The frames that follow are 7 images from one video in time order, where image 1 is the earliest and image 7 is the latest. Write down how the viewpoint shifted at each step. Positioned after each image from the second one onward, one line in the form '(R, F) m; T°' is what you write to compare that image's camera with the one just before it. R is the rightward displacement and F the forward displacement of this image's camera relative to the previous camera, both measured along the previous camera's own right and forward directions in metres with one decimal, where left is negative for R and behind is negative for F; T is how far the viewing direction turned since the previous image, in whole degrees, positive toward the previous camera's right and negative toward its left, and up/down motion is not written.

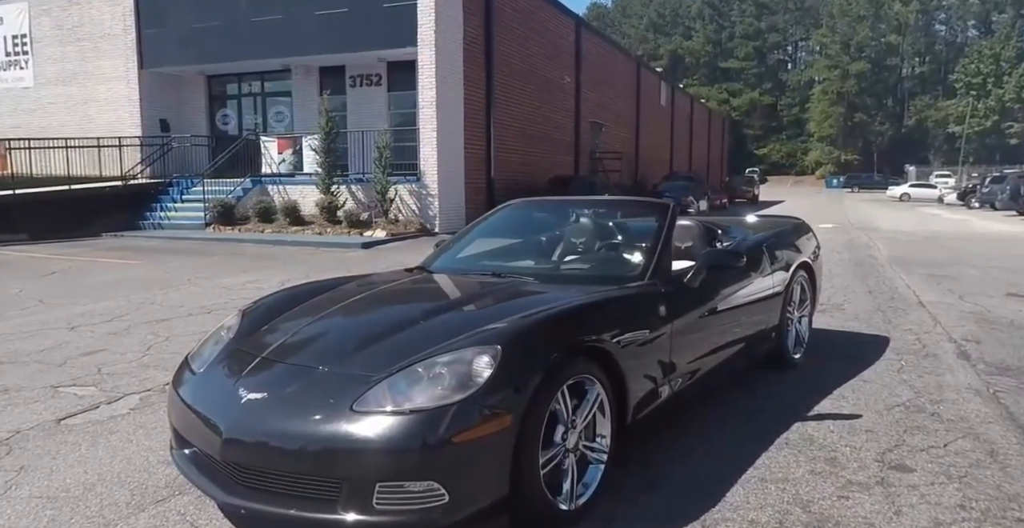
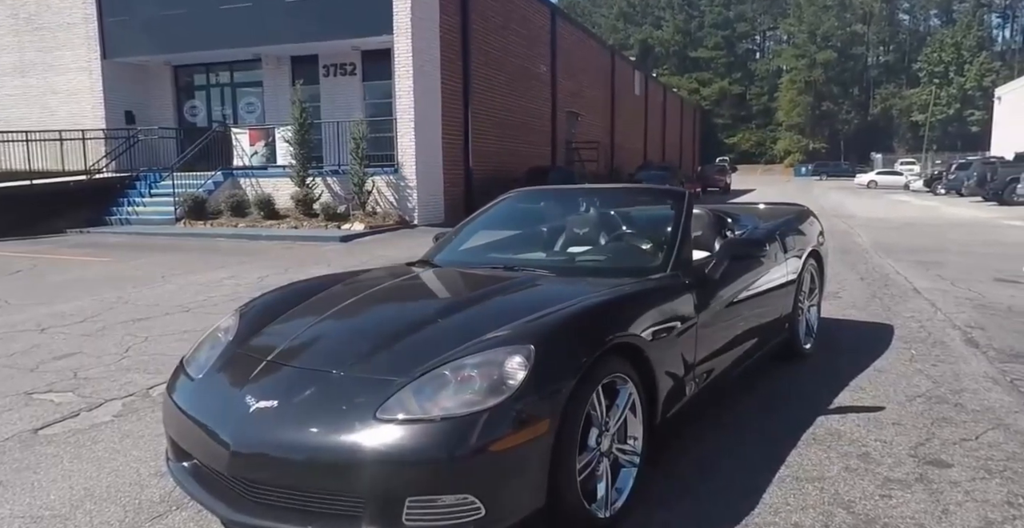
(-0.2, +0.2) m; +2°
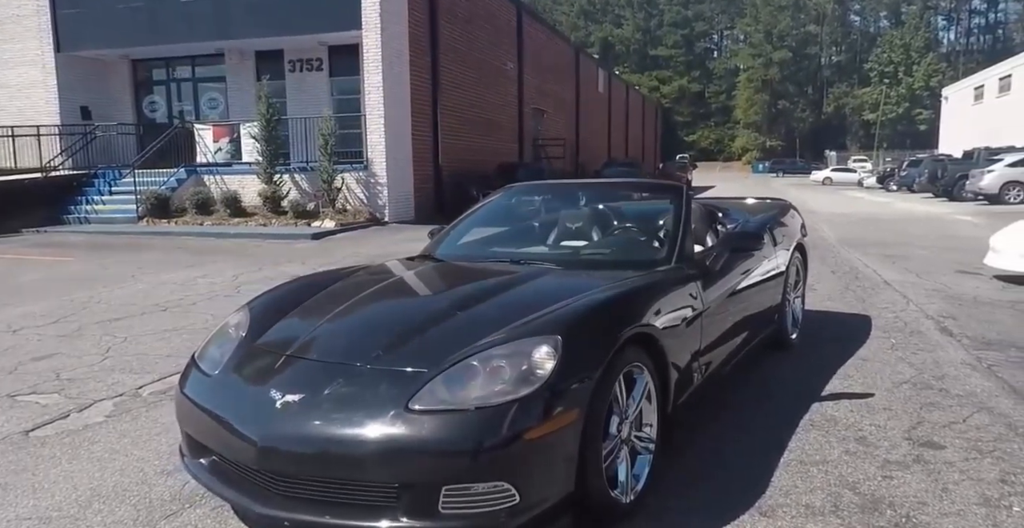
(-0.3, 0.0) m; +3°
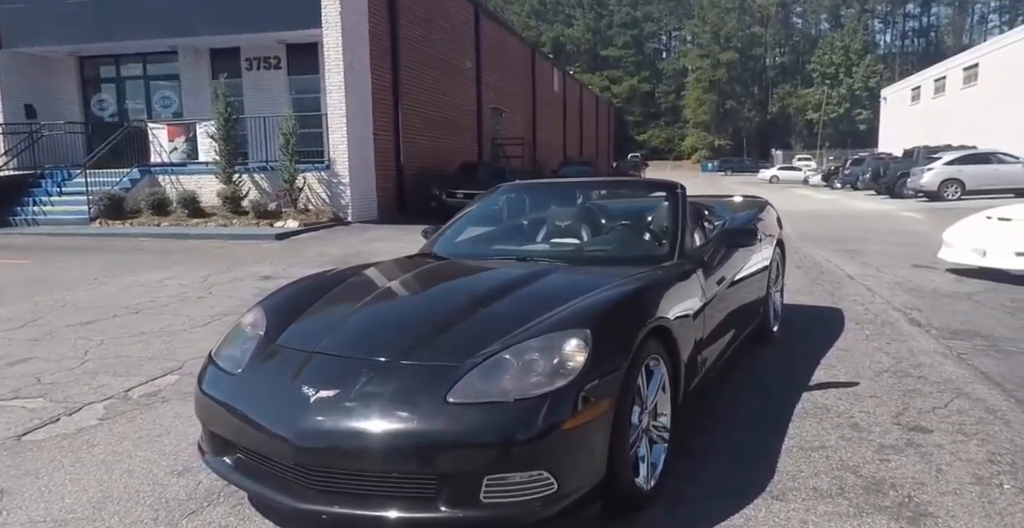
(-0.3, -0.1) m; +4°
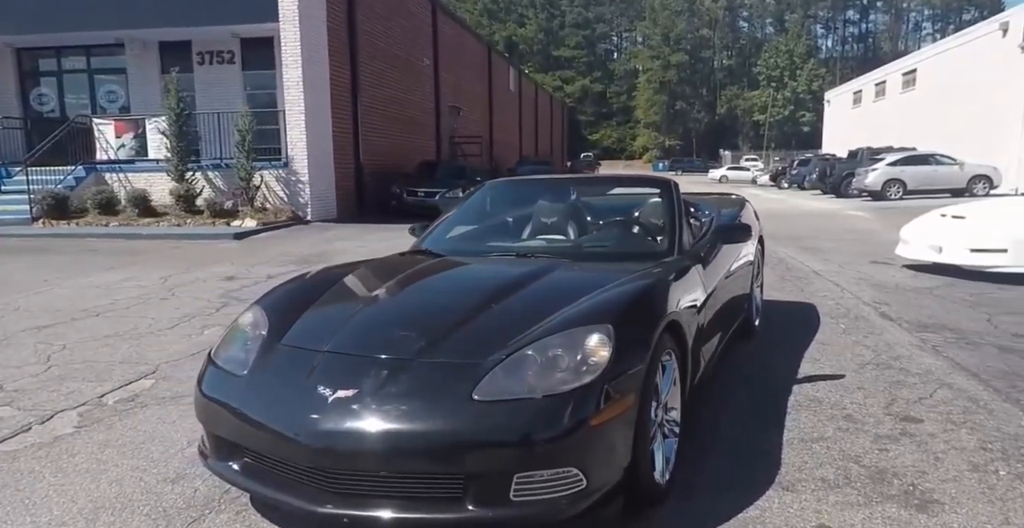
(-0.3, +0.1) m; +4°
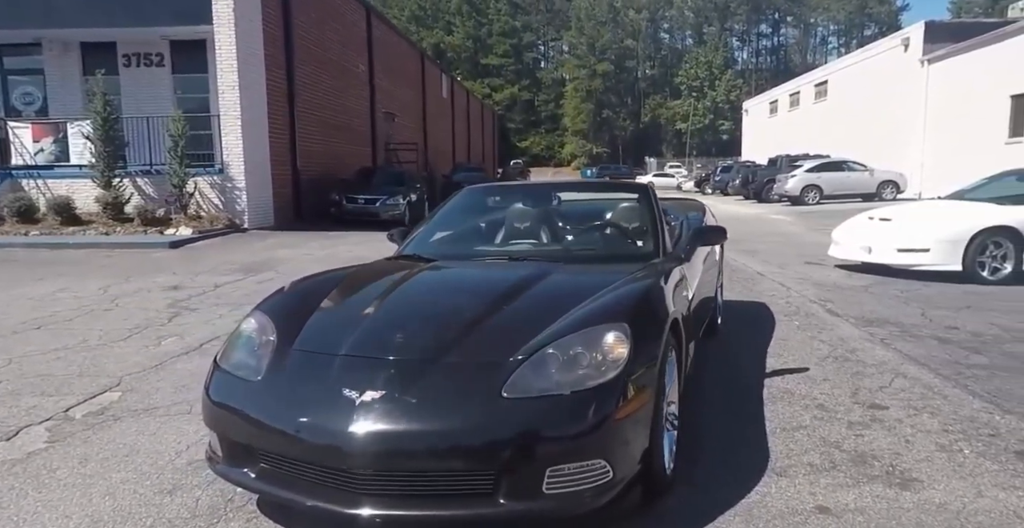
(-0.4, -0.1) m; +6°
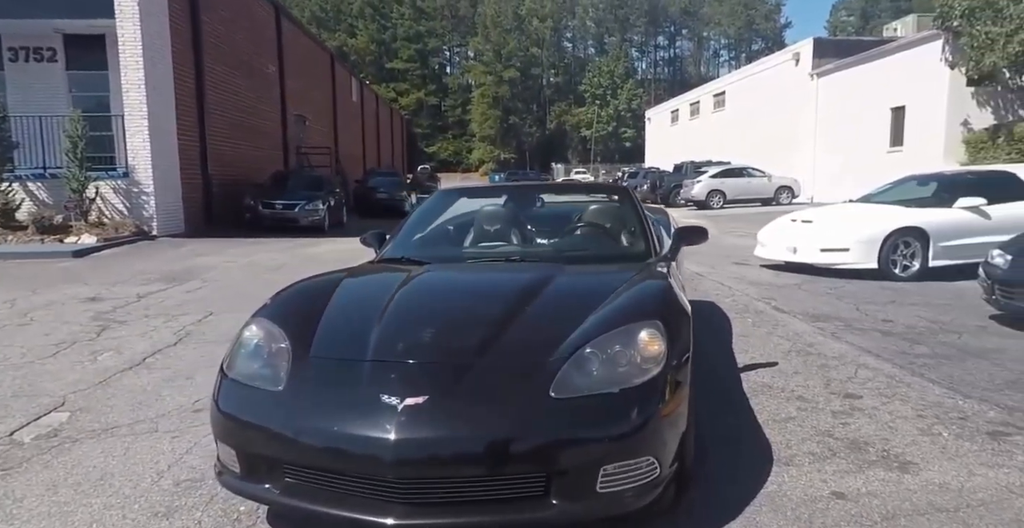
(-0.5, +0.1) m; +8°
